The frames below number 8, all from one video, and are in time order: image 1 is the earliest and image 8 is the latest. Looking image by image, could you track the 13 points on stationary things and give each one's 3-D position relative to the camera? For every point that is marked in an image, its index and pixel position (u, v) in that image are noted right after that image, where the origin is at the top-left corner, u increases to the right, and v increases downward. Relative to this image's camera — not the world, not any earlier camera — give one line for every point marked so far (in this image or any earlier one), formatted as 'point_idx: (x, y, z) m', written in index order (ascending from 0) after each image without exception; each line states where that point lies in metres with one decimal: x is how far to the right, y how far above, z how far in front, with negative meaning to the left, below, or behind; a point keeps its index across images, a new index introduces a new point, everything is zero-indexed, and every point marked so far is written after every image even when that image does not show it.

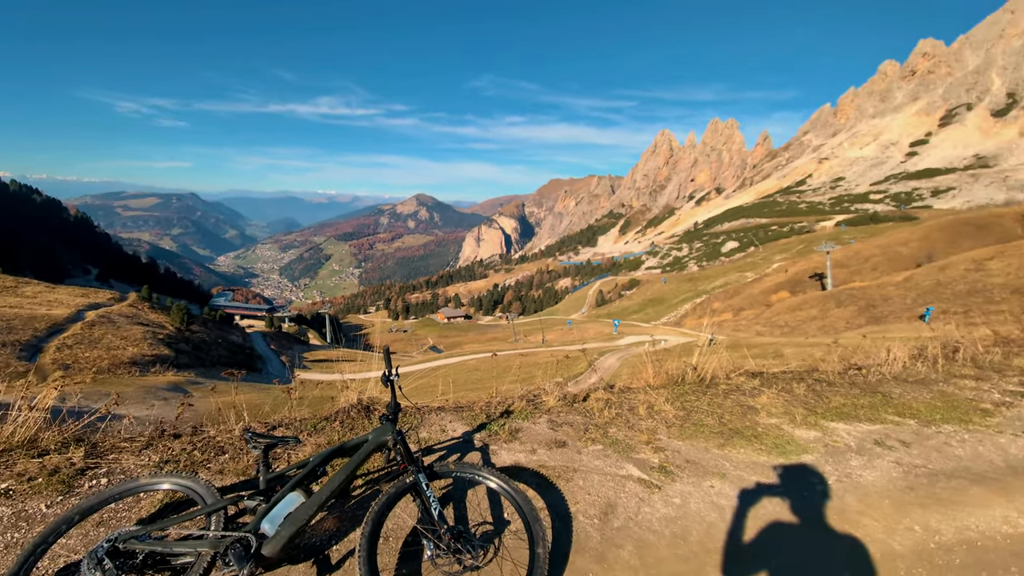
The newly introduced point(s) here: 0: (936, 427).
0: (+11.6, -3.7, +12.4) m
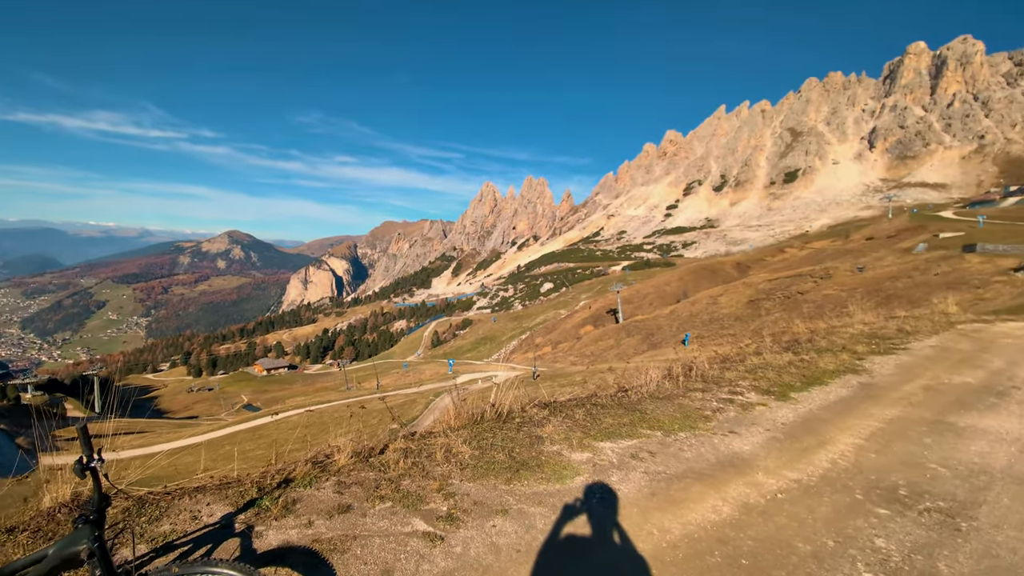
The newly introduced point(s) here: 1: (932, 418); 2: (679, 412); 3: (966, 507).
0: (+5.4, -4.8, +15.0) m
1: (+14.8, -4.5, +16.0) m
2: (+6.3, -4.6, +17.1) m
3: (+10.0, -4.8, +10.0) m
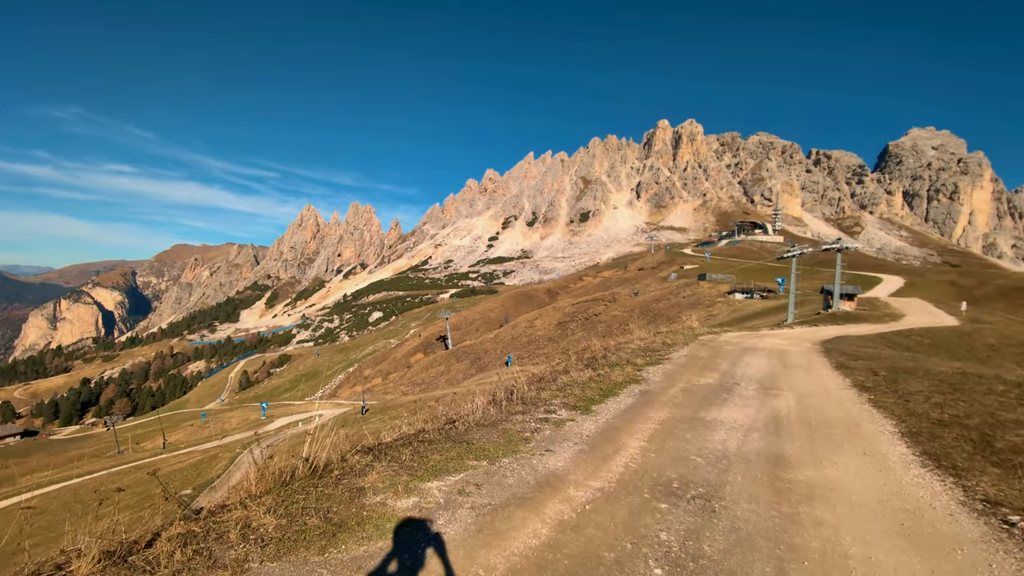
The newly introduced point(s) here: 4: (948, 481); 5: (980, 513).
0: (-0.5, -5.9, +15.4) m
1: (+7.9, -5.6, +19.9) m
2: (-0.4, -5.8, +17.7) m
3: (+5.6, -5.6, +12.5) m
4: (+11.7, -5.2, +12.2) m
5: (+10.6, -5.1, +10.4) m
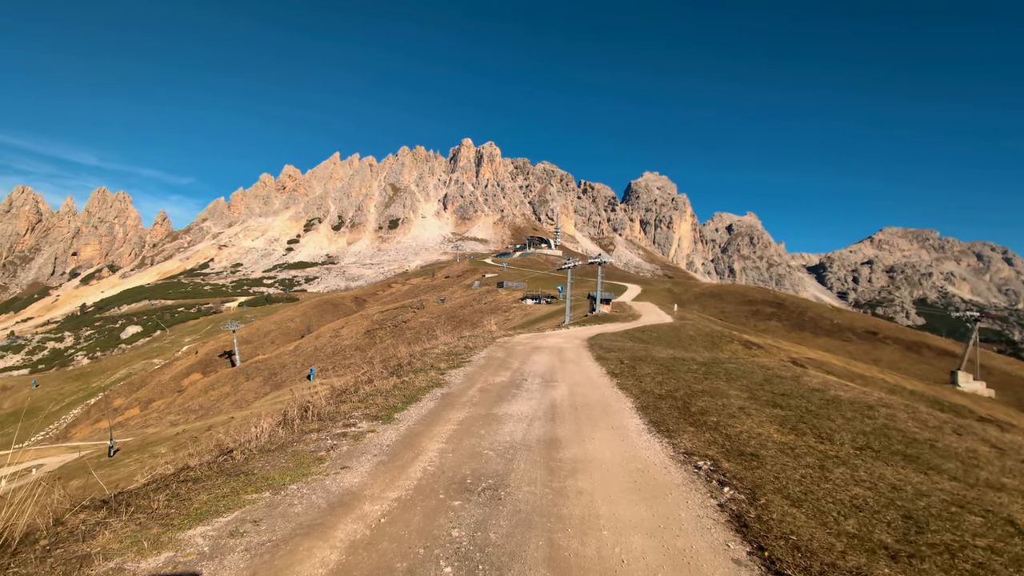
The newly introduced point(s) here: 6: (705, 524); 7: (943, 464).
0: (-7.0, -6.1, +13.8) m
1: (-1.2, -5.9, +21.3) m
2: (-7.9, -6.1, +15.9) m
3: (-0.2, -5.7, +13.6) m
4: (+5.4, -5.3, +15.9) m
5: (+5.2, -5.3, +13.7) m
6: (+3.9, -4.8, +9.1) m
7: (+12.8, -5.3, +13.8) m
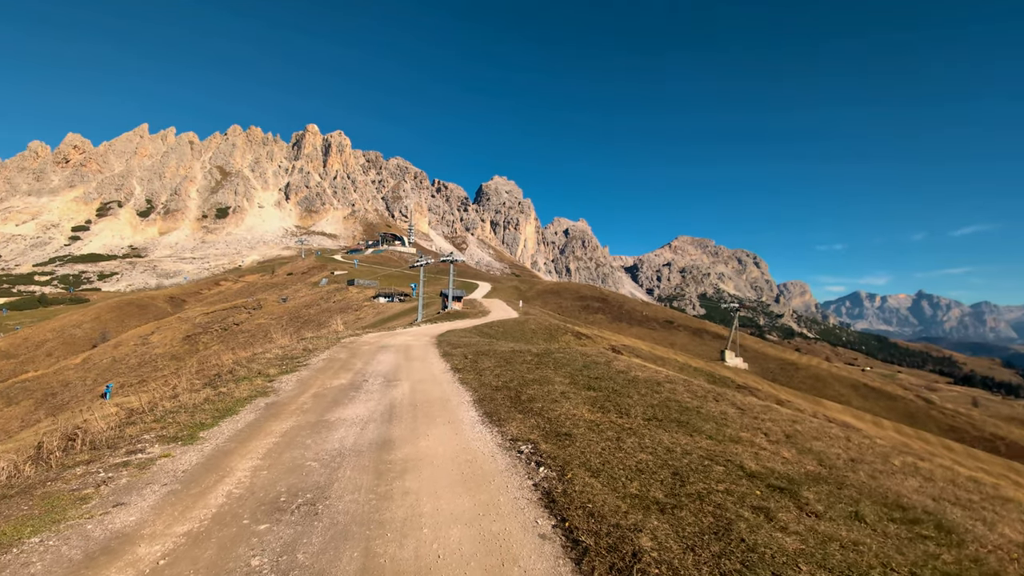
0: (-11.6, -6.0, +10.4) m
1: (-8.6, -5.7, +19.4) m
2: (-13.2, -6.0, +12.2) m
3: (-5.2, -5.6, +12.5) m
4: (-0.6, -5.2, +16.5) m
5: (-0.1, -5.1, +14.4) m
6: (+0.2, -4.6, +9.6) m
7: (+7.1, -5.1, +17.0) m
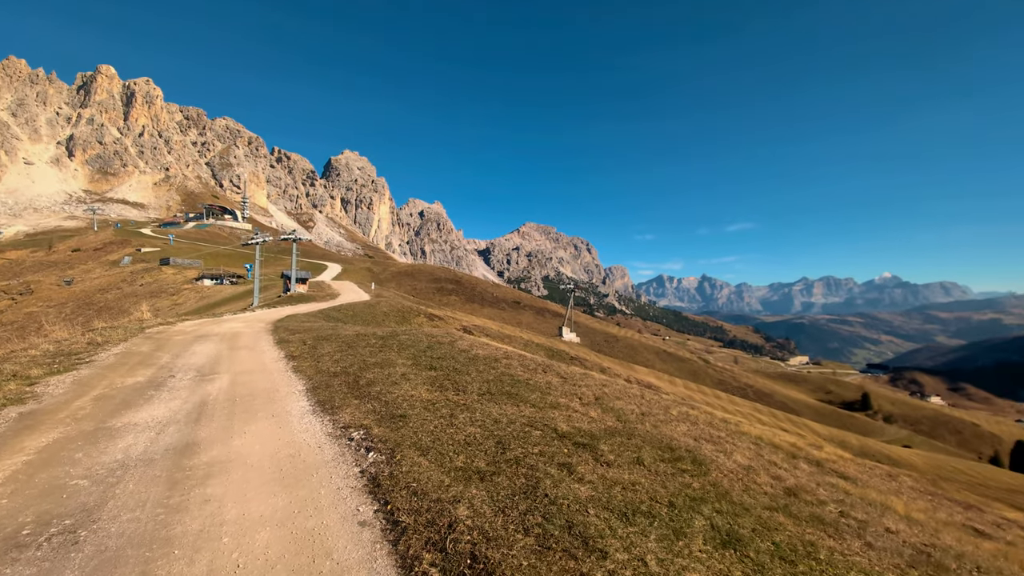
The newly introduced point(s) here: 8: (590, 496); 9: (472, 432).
0: (-14.8, -5.5, +6.1) m
1: (-14.9, -4.8, +15.6) m
2: (-16.9, -5.4, +7.3) m
3: (-9.4, -5.0, +10.1) m
4: (-6.3, -4.4, +15.4) m
5: (-5.2, -4.4, +13.5) m
6: (-3.4, -4.2, +9.1) m
7: (+0.8, -4.3, +18.3) m
8: (+1.6, -4.5, +9.7) m
9: (-1.1, -4.0, +12.7) m
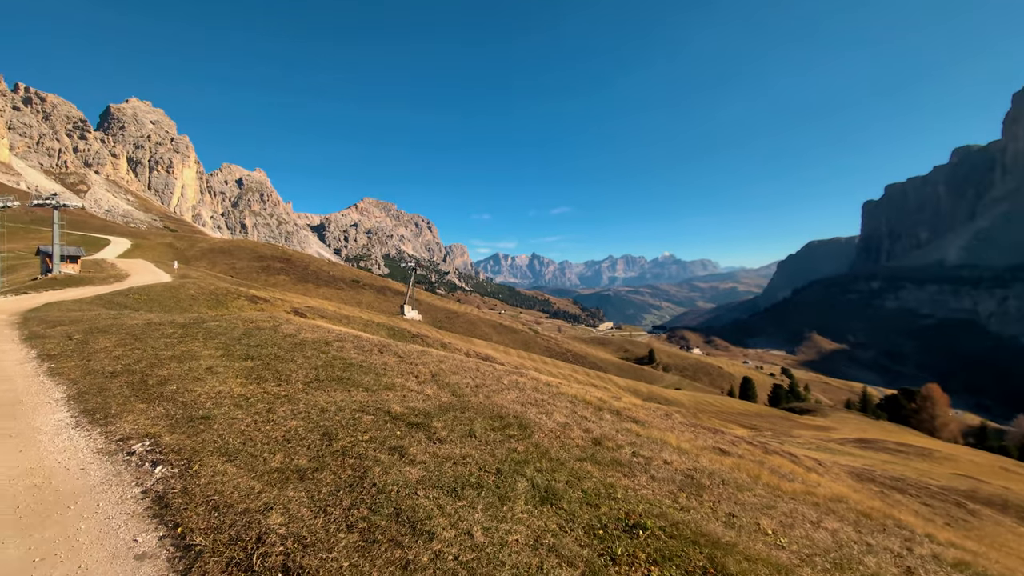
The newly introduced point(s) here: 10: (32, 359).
0: (-16.1, -5.6, +0.7) m
1: (-19.4, -4.5, +9.4) m
2: (-18.4, -5.5, +1.0) m
3: (-12.4, -4.8, +6.3) m
4: (-11.4, -3.9, +12.2) m
5: (-9.6, -4.0, +10.9) m
6: (-6.4, -3.8, +7.3) m
7: (-5.7, -3.5, +17.4) m
8: (-1.9, -4.0, +9.7) m
9: (-5.5, -3.5, +11.5) m
10: (-21.4, -3.1, +19.3) m
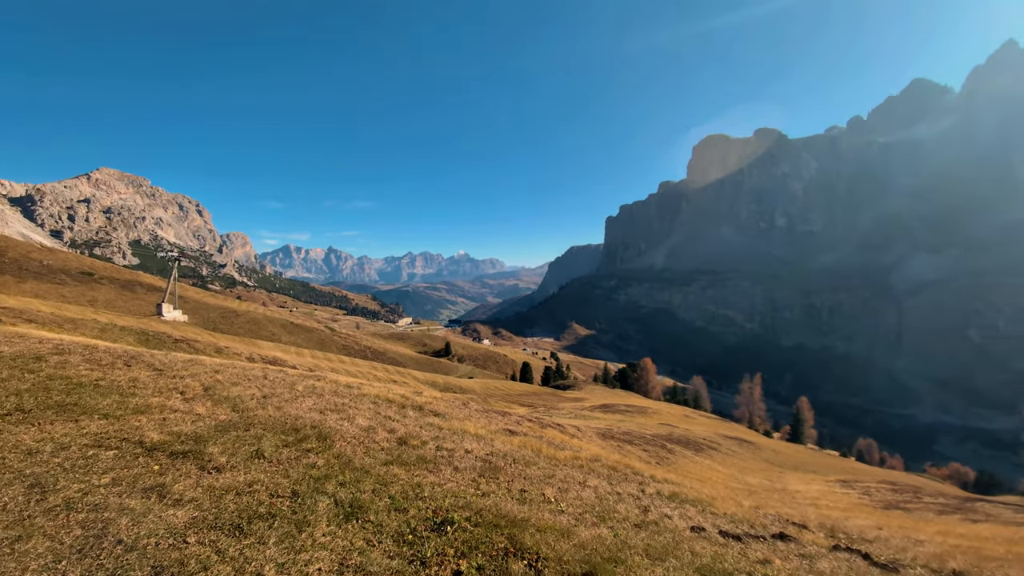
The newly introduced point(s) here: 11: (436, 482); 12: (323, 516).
0: (-14.9, -5.7, -6.0) m
1: (-21.6, -4.5, +0.6) m
2: (-17.2, -5.6, -6.6) m
3: (-13.8, -4.8, +0.6) m
4: (-15.3, -3.9, +6.5) m
5: (-13.2, -4.0, +6.0) m
6: (-8.8, -3.9, +4.0) m
7: (-12.2, -3.5, +13.5) m
8: (-5.6, -4.0, +8.0) m
9: (-9.7, -3.5, +8.2) m
10: (-27.4, -3.0, +8.8) m
11: (-2.1, -5.4, +12.7) m
12: (-3.8, -4.6, +9.2) m
